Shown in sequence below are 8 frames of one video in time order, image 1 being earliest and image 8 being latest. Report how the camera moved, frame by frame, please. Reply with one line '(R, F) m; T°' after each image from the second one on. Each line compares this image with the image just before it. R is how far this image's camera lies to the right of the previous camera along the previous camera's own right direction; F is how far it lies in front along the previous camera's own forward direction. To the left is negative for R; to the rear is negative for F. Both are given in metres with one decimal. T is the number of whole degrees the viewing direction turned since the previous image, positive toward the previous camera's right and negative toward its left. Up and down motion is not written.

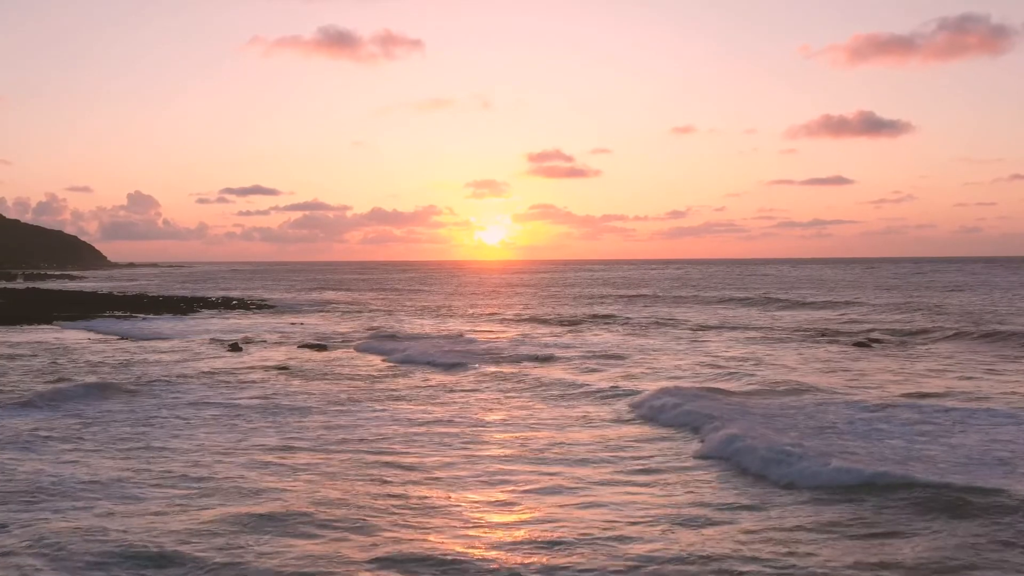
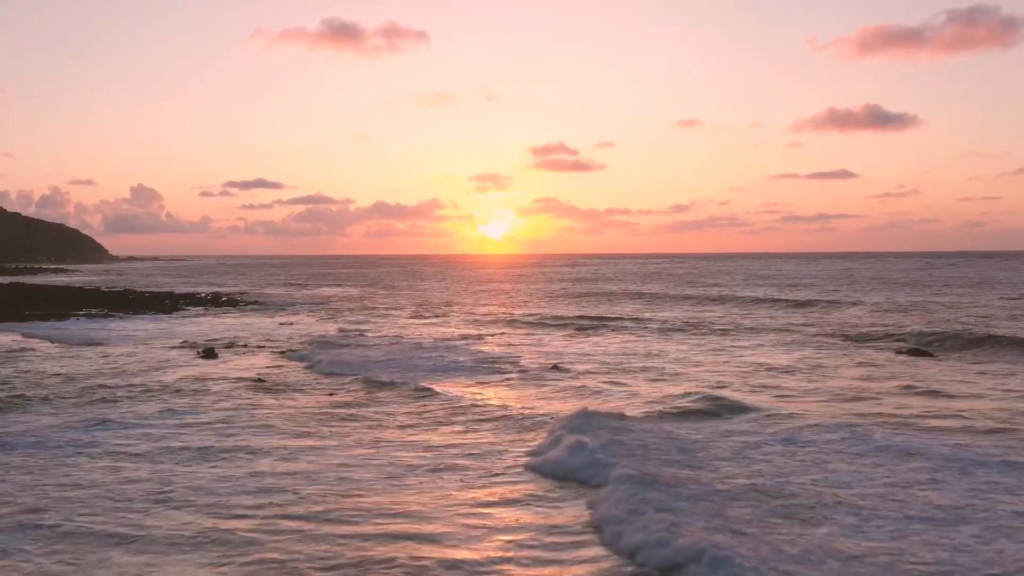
(0.0, +3.2) m; 0°
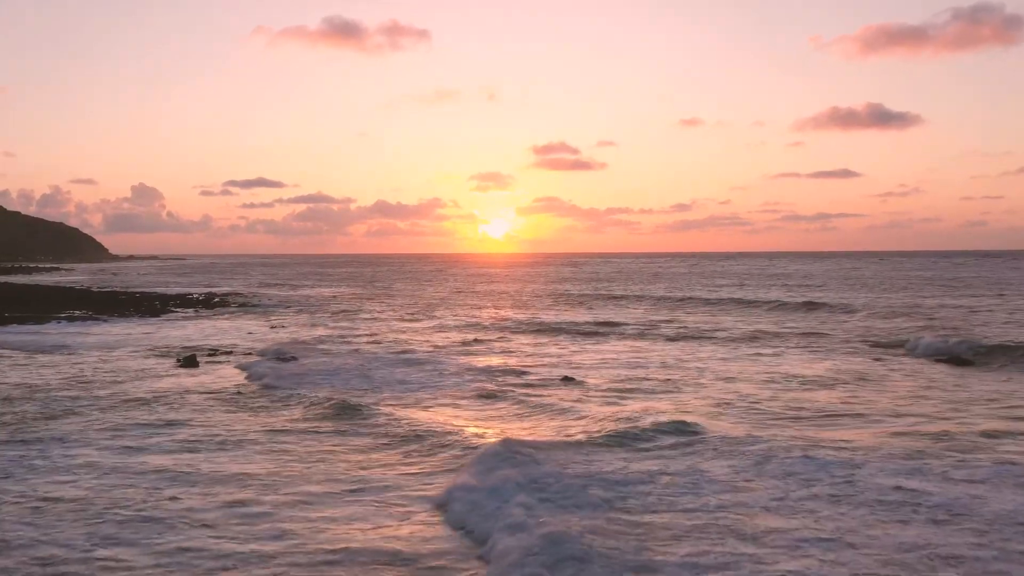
(-0.1, +2.0) m; 0°
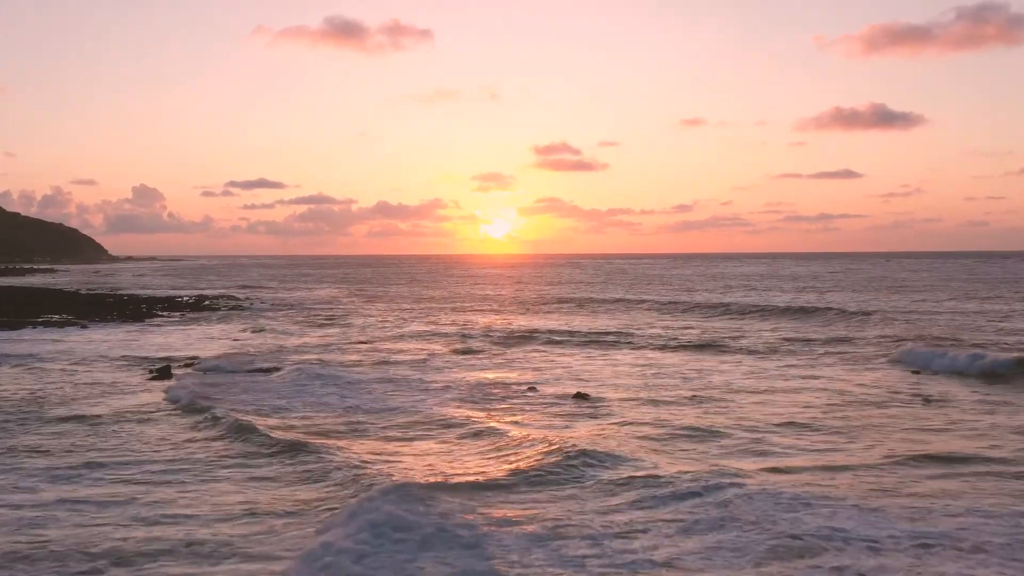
(-0.1, +2.3) m; 0°
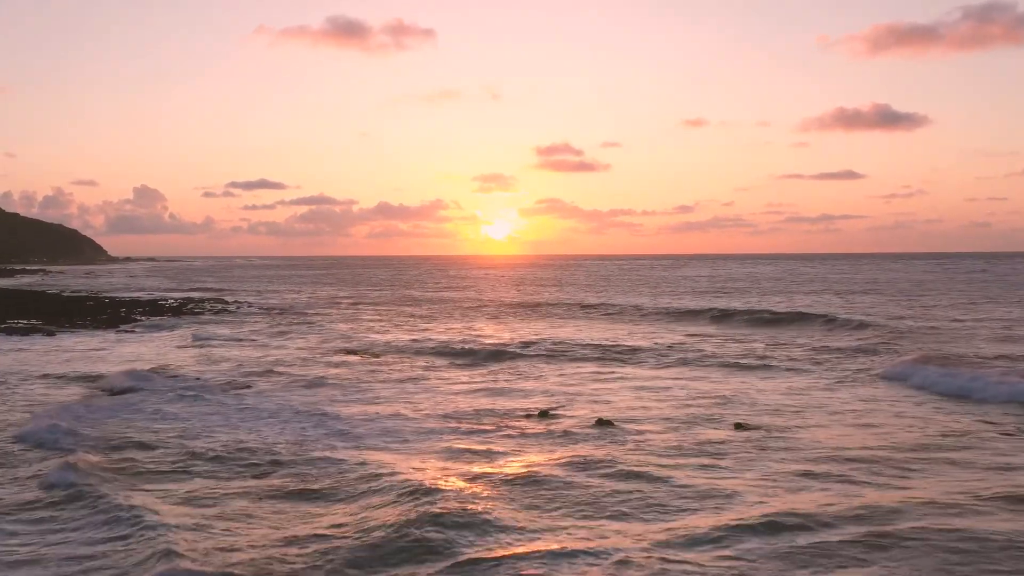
(-0.2, +3.2) m; 0°
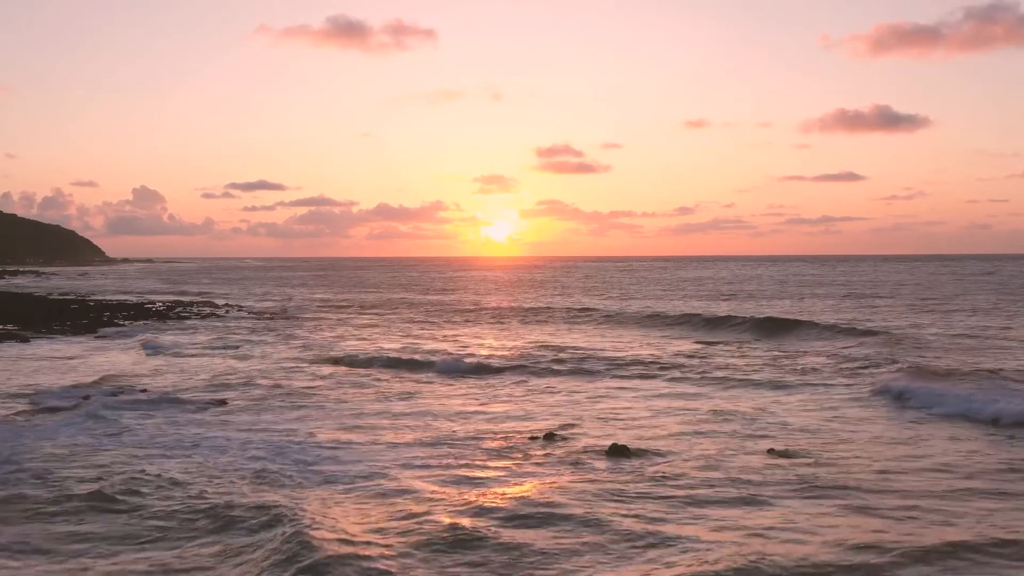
(0.0, +2.1) m; 0°
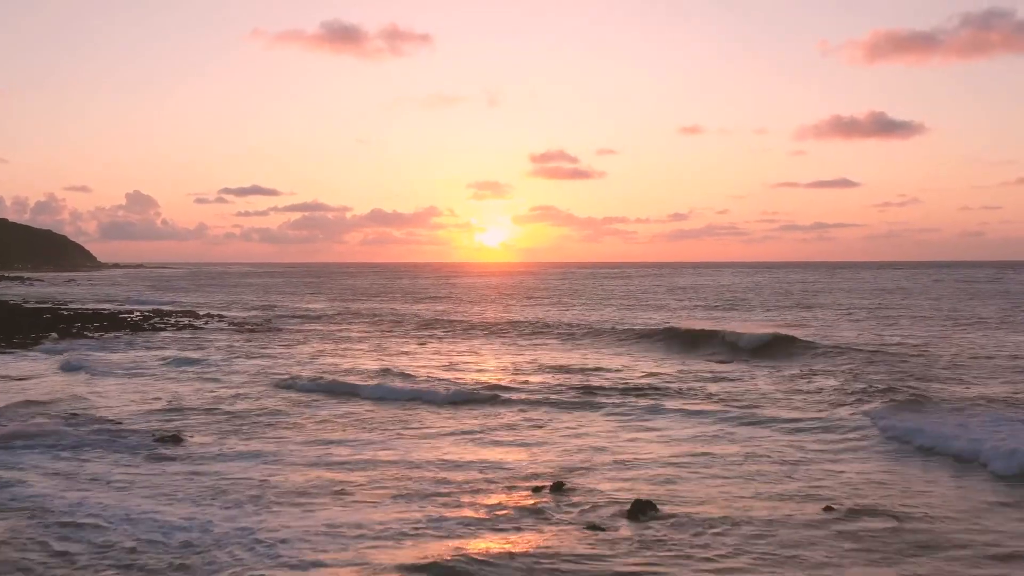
(-0.1, +2.7) m; 0°
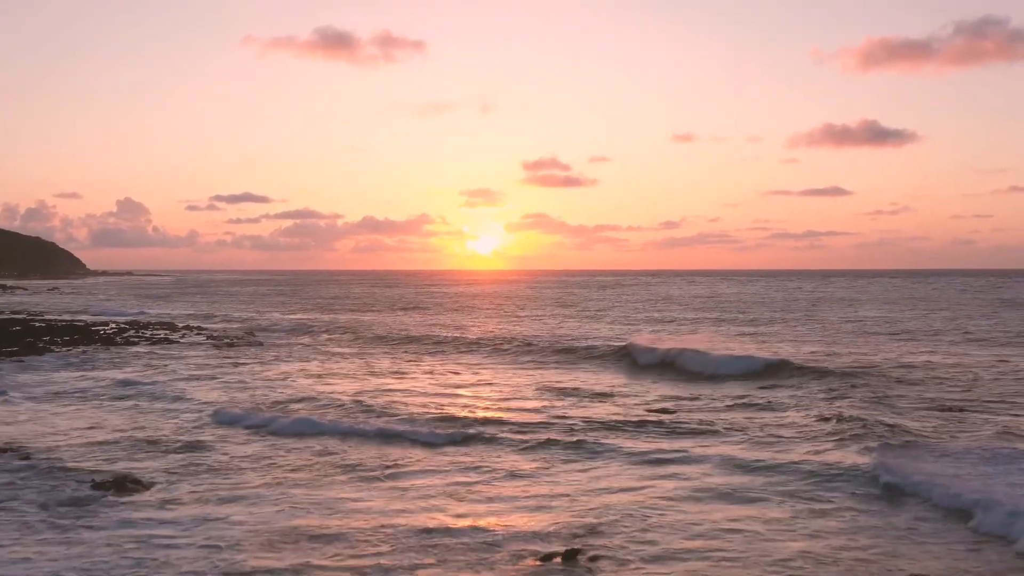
(-0.2, +2.5) m; +1°
